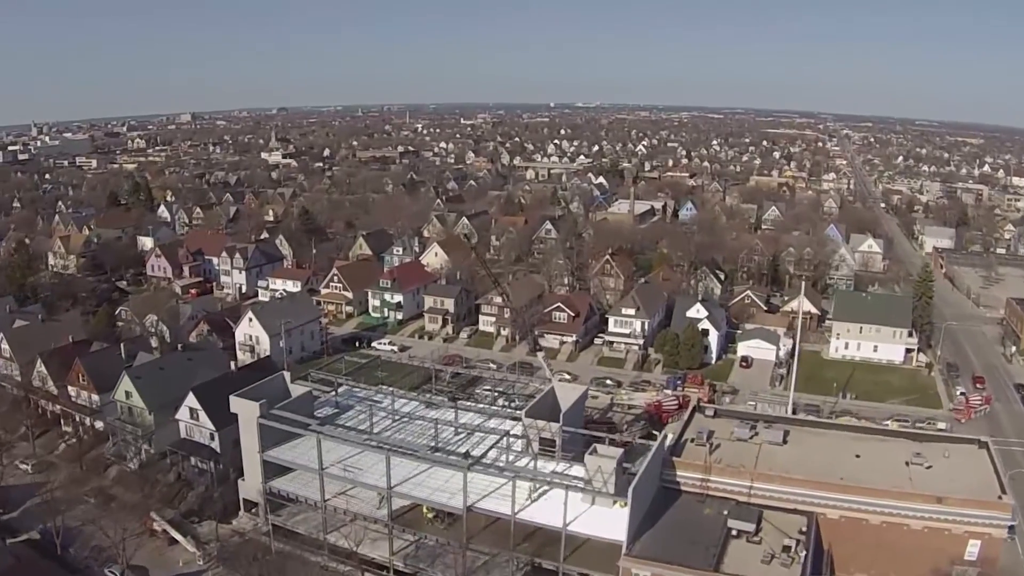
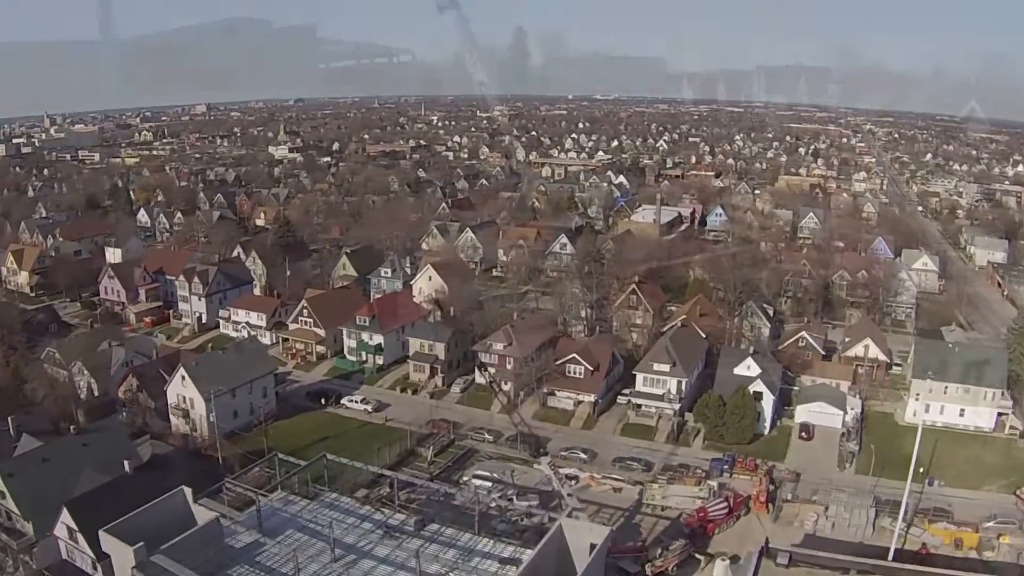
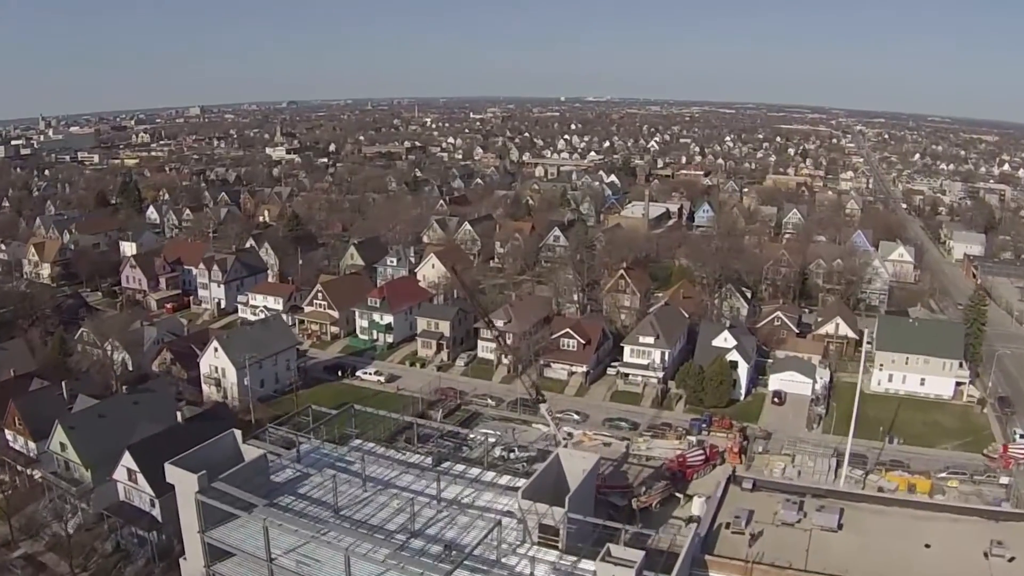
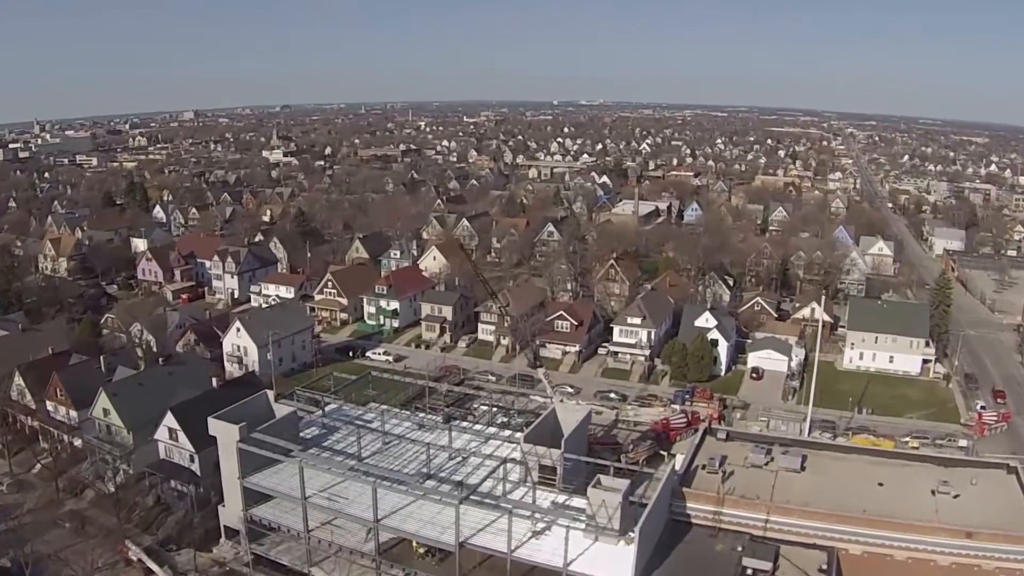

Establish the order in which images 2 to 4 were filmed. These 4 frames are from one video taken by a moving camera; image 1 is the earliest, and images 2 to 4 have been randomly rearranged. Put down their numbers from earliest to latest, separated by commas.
4, 3, 2
